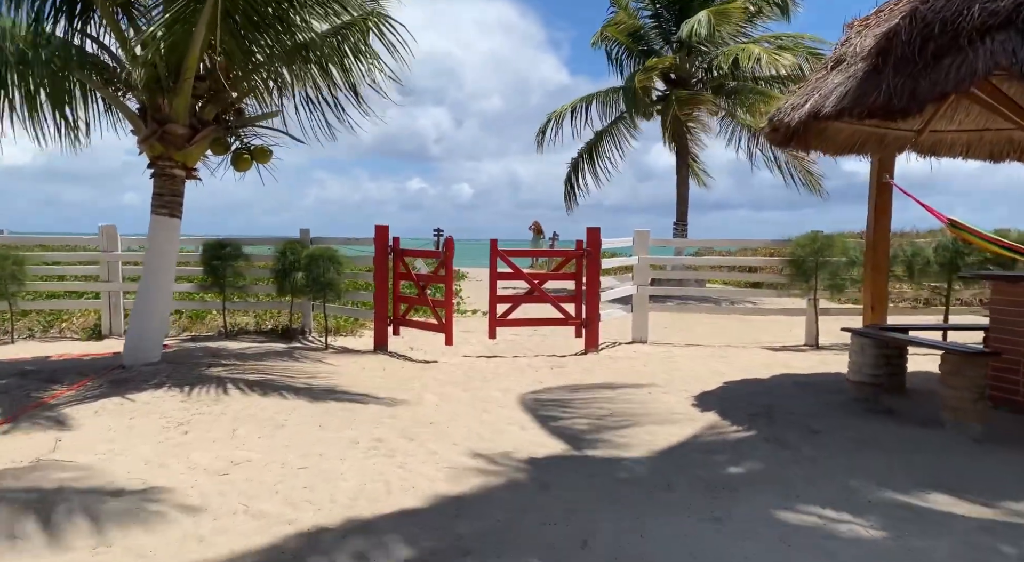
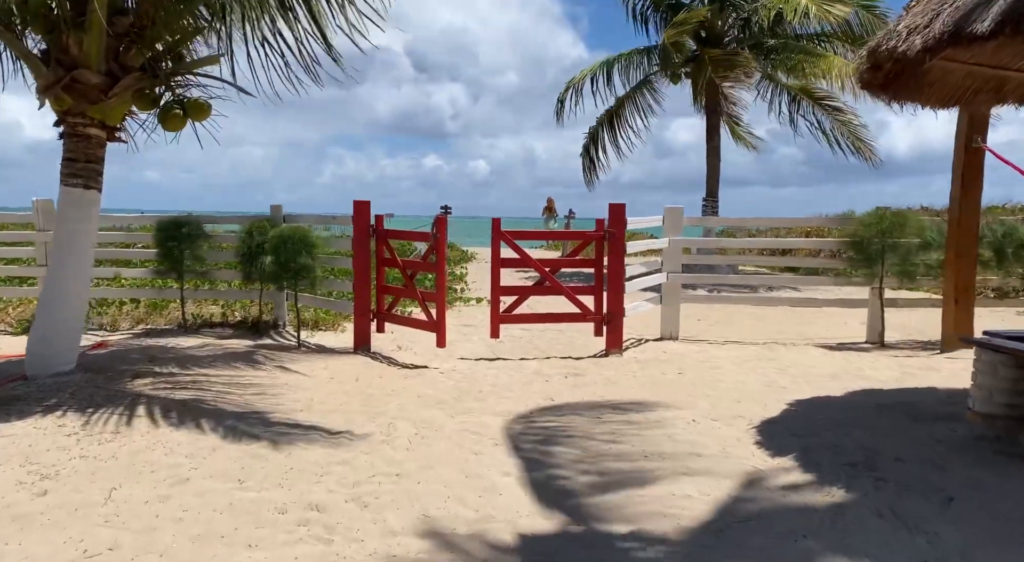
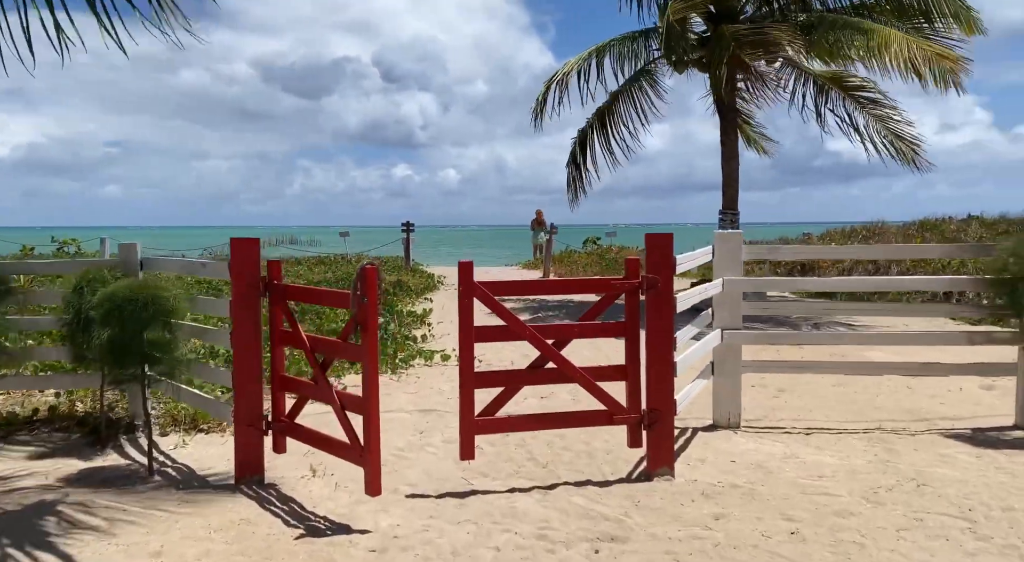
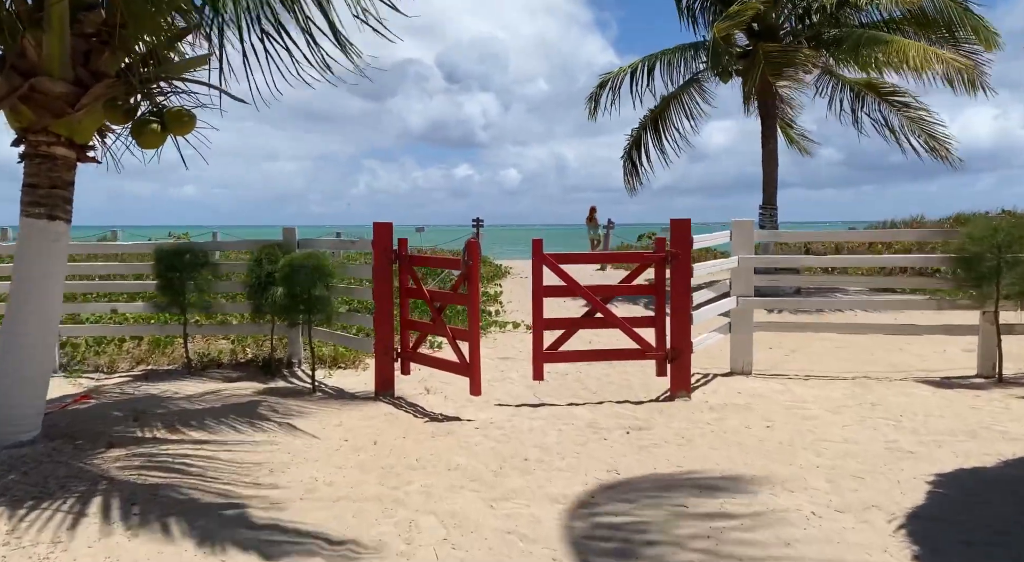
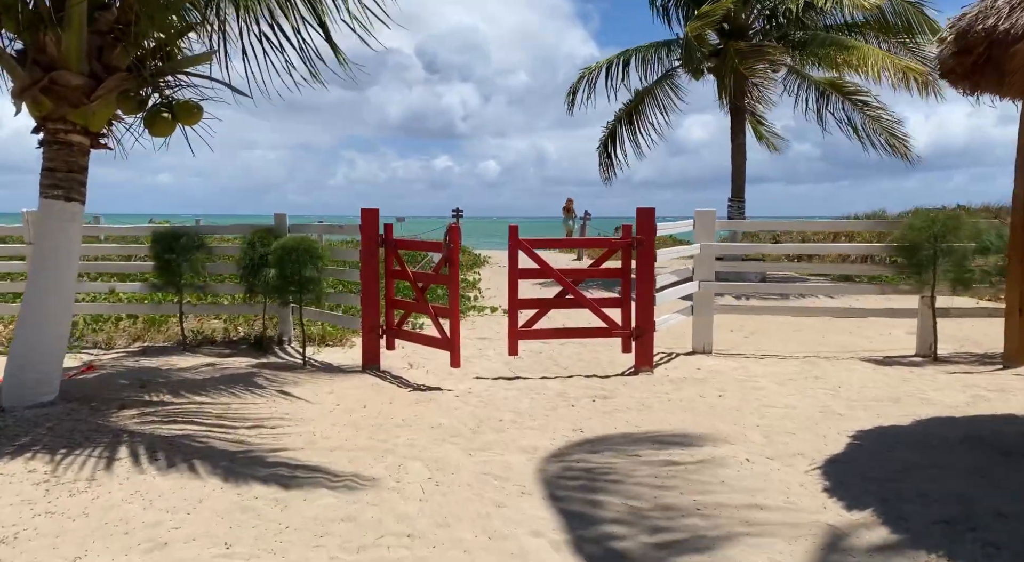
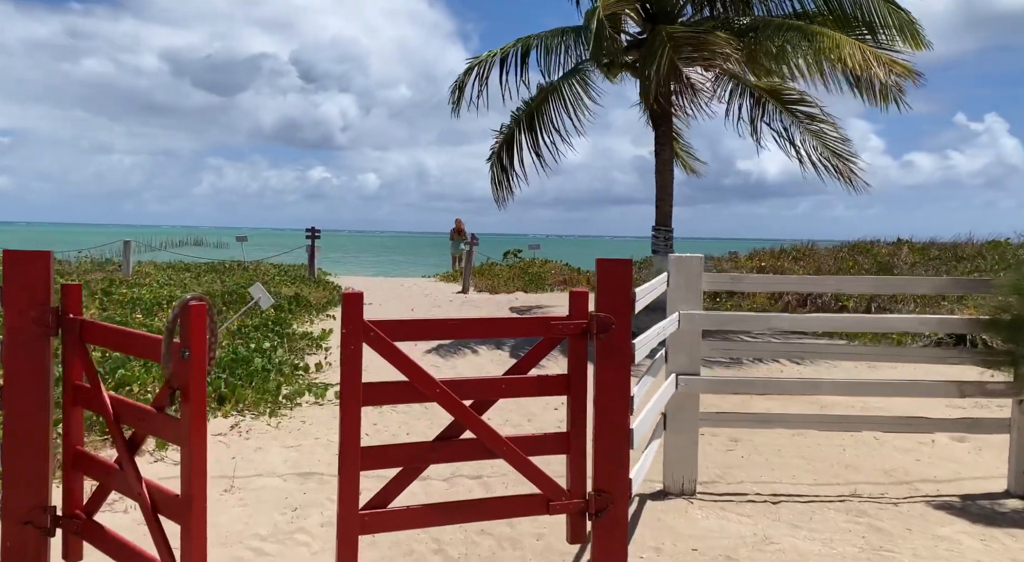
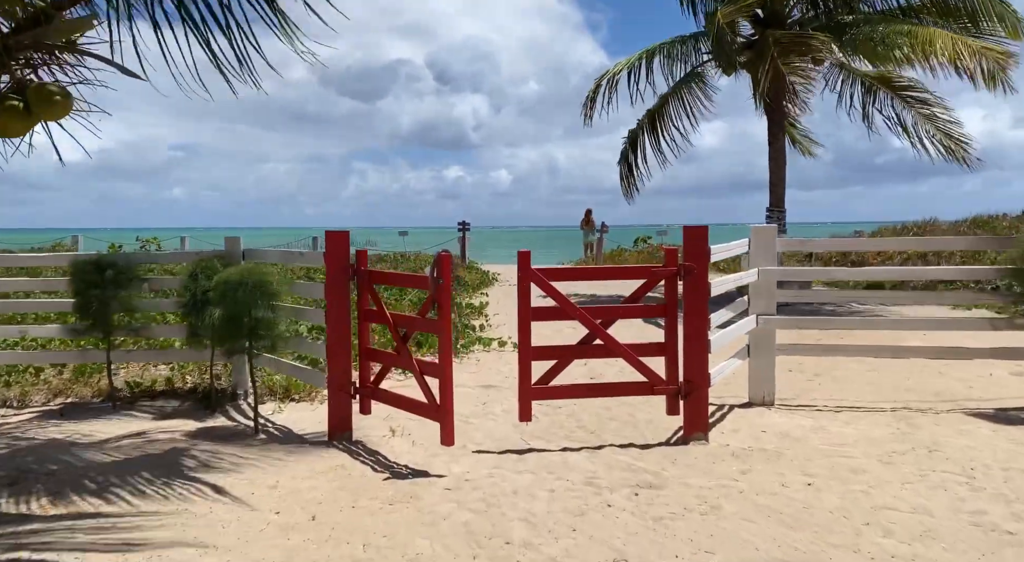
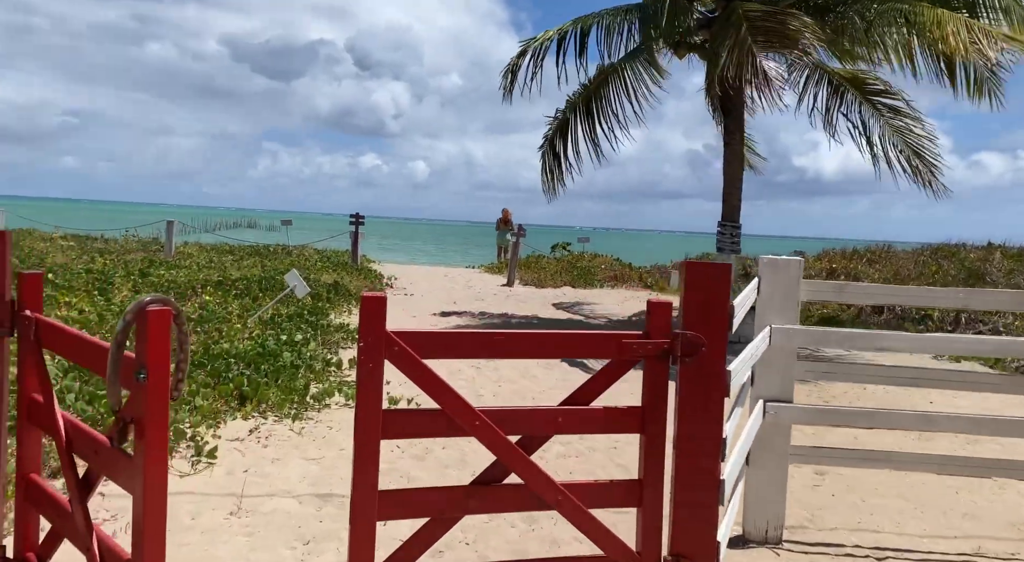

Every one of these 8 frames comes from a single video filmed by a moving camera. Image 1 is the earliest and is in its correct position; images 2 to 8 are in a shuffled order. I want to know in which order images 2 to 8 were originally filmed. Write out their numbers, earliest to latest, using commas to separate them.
2, 5, 4, 7, 3, 6, 8
